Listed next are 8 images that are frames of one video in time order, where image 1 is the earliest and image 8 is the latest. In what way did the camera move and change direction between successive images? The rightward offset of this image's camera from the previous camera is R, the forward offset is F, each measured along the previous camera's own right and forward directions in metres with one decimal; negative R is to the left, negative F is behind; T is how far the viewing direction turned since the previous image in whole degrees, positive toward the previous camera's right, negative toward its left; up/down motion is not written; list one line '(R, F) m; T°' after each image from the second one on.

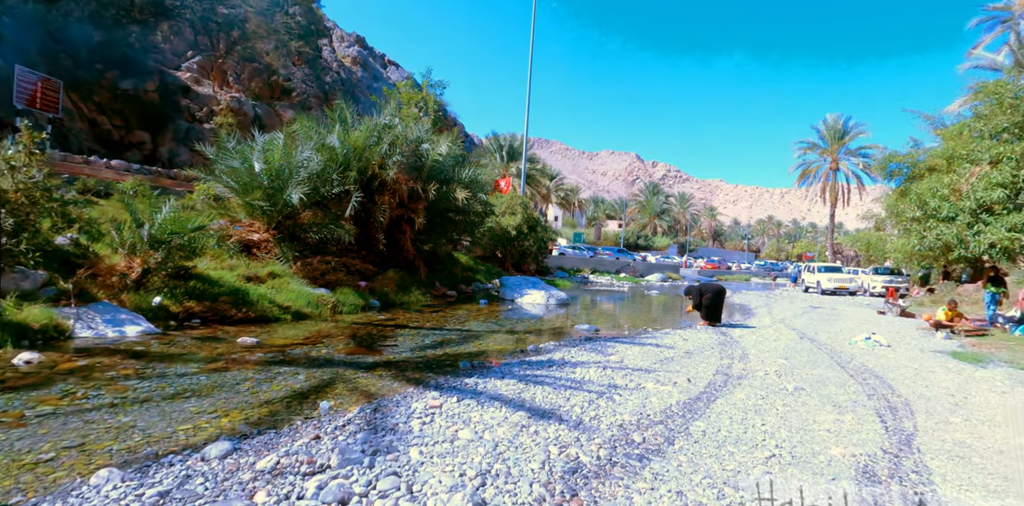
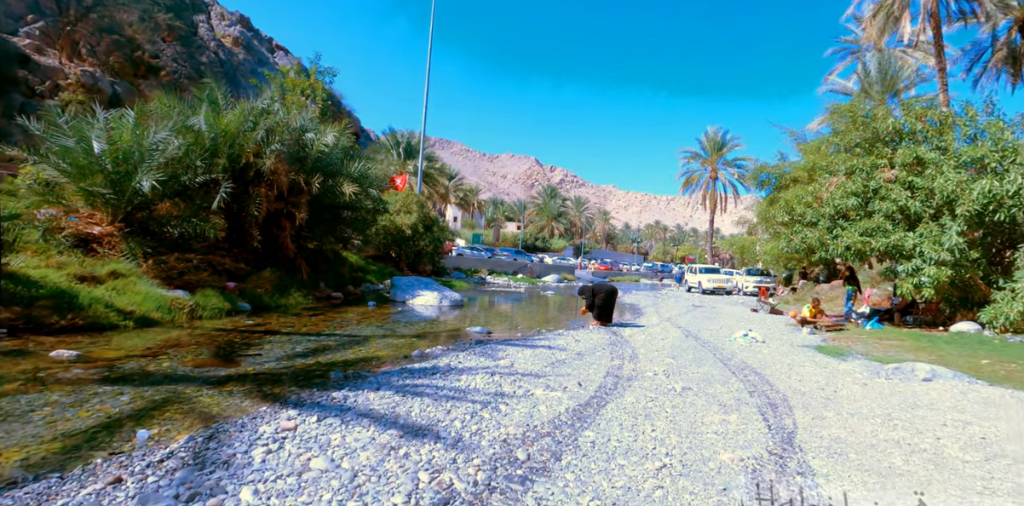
(+0.3, +0.8) m; +11°
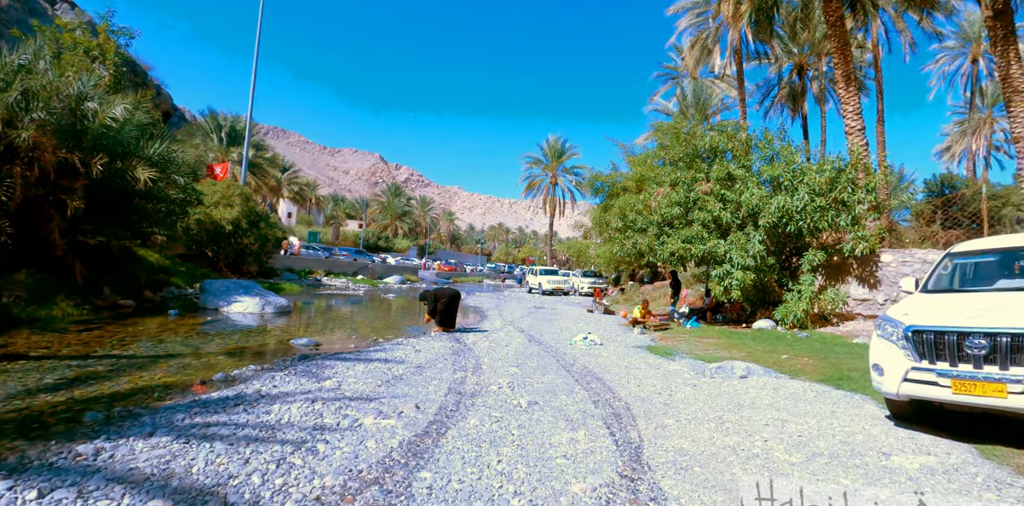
(+0.2, +0.9) m; +17°
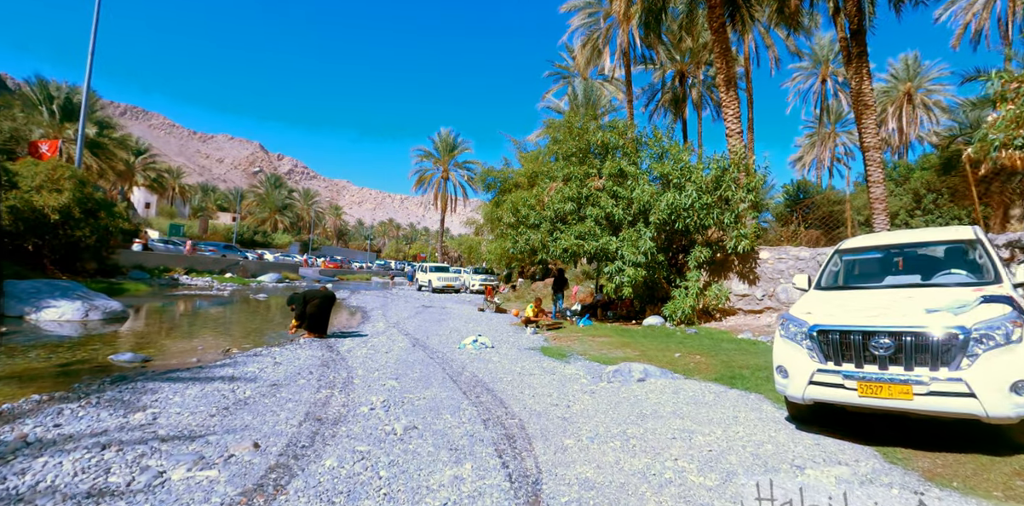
(+0.2, +1.1) m; +12°
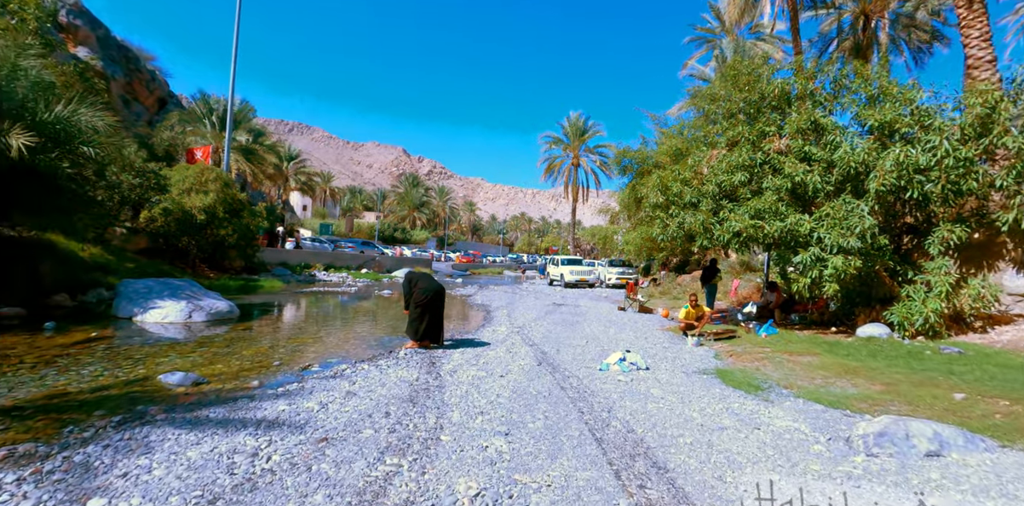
(-0.4, +2.8) m; -15°
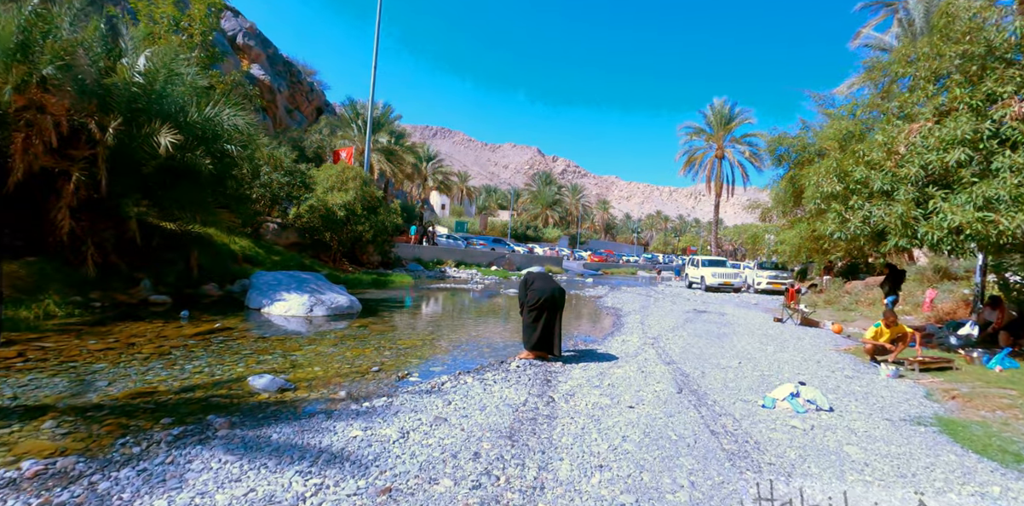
(0.0, +1.3) m; -15°
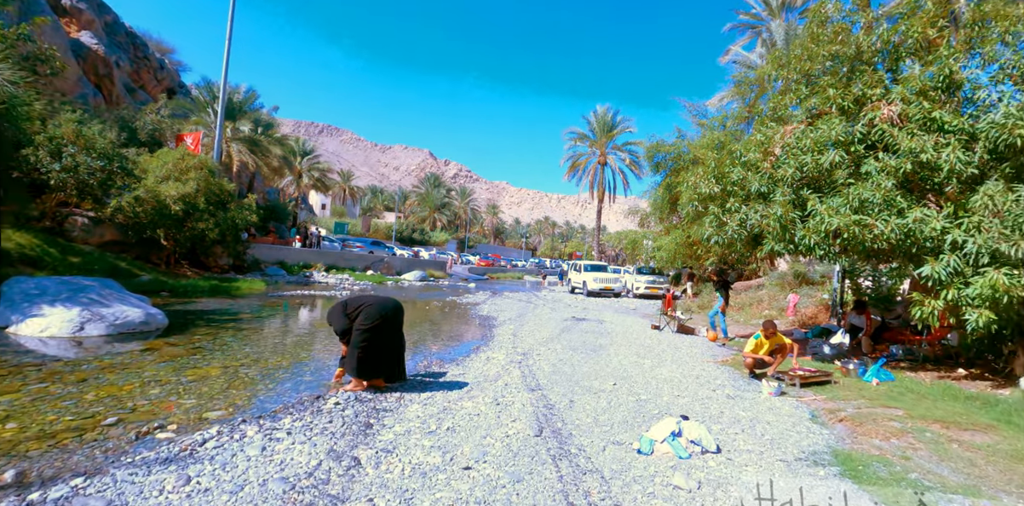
(+0.7, +1.4) m; +12°
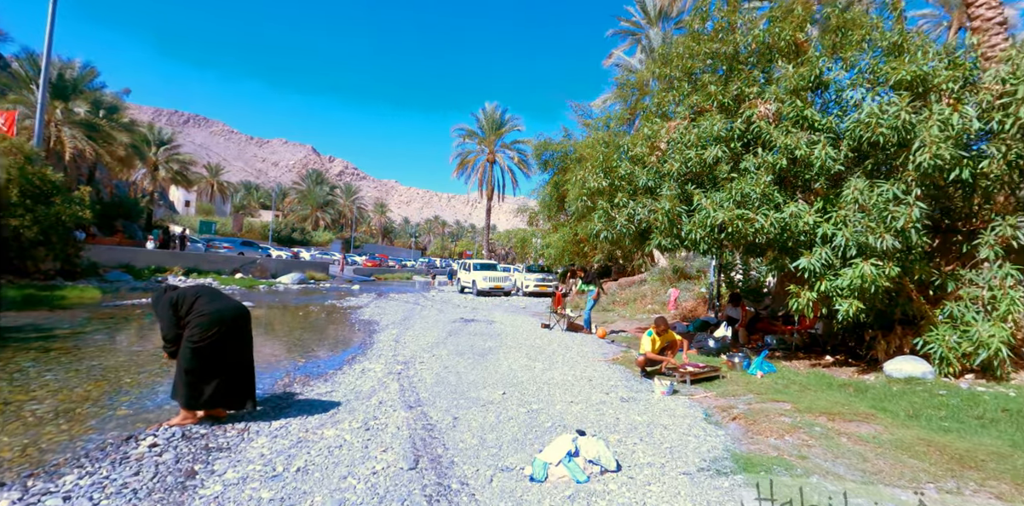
(+0.2, +0.6) m; +12°
